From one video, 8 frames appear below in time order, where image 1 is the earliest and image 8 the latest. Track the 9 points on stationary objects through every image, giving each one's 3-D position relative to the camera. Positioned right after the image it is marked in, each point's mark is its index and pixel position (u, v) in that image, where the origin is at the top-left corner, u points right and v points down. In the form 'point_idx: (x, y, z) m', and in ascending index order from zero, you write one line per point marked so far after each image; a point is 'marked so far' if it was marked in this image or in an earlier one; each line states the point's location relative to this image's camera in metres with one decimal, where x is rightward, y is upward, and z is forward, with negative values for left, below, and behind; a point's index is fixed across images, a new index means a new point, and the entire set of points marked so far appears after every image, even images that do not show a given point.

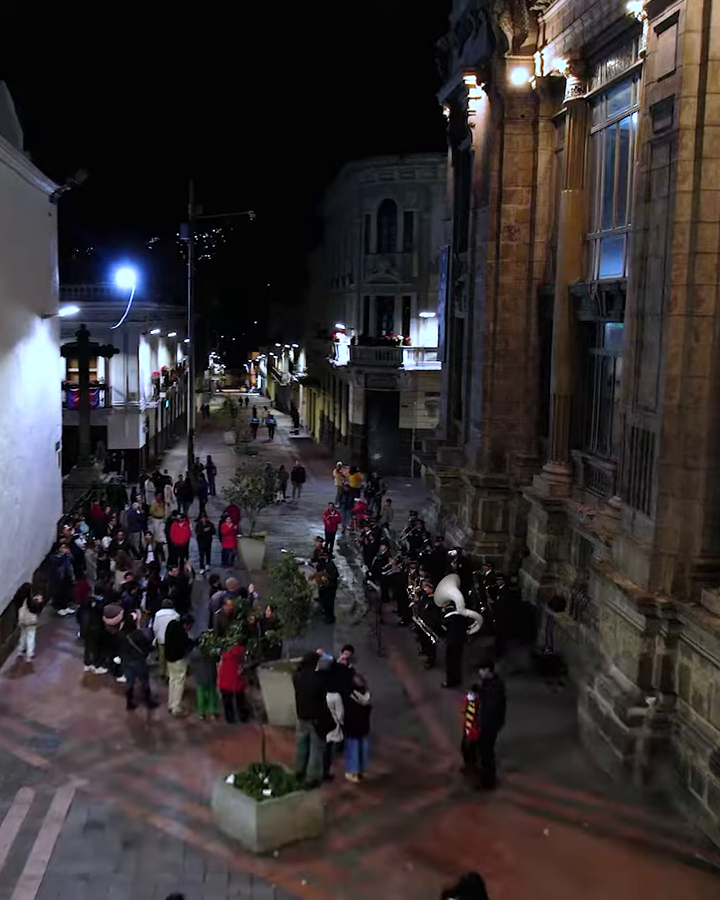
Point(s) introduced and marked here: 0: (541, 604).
0: (+3.0, -2.6, +18.8) m
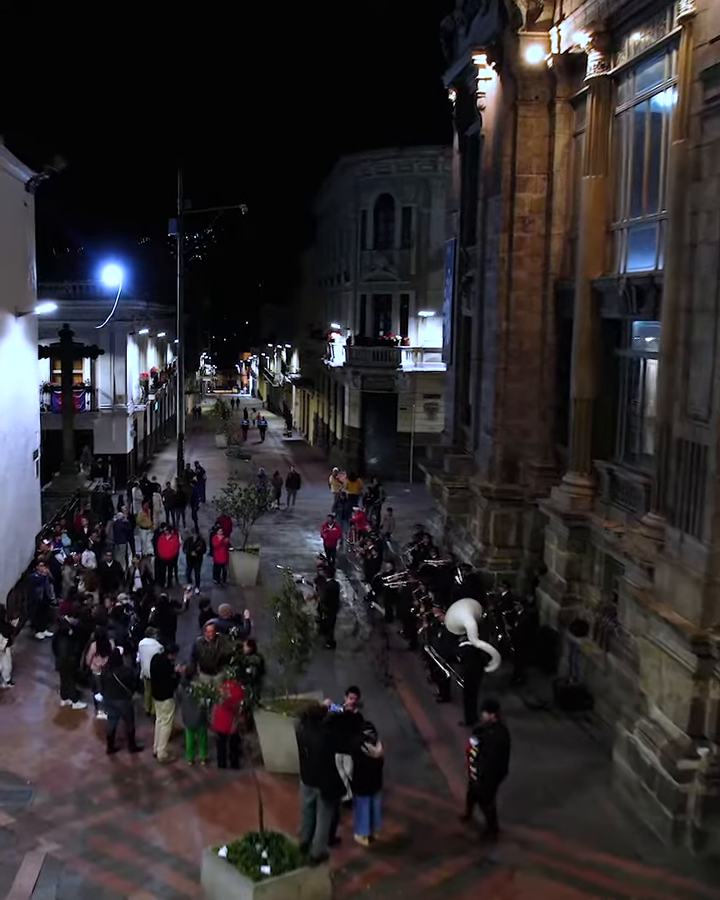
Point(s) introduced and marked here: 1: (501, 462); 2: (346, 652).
0: (+3.1, -2.7, +17.3) m
1: (+2.4, -0.2, +19.5) m
2: (-0.2, -3.3, +18.8) m
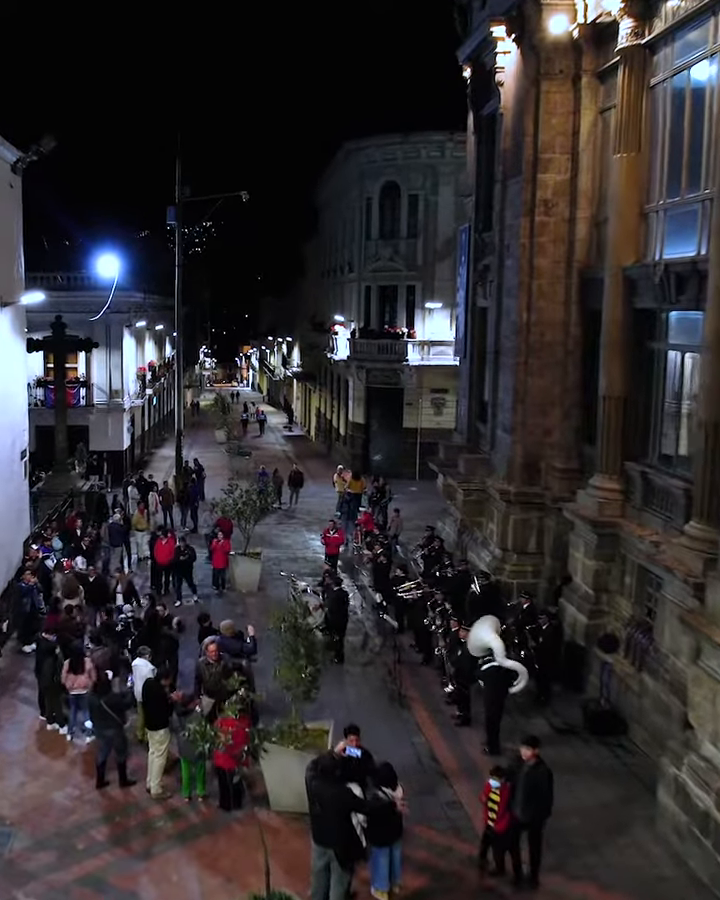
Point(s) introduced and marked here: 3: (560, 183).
0: (+3.2, -2.7, +16.0) m
1: (+2.6, -0.2, +18.2) m
2: (-0.1, -3.3, +17.5) m
3: (+3.0, +4.1, +17.4) m
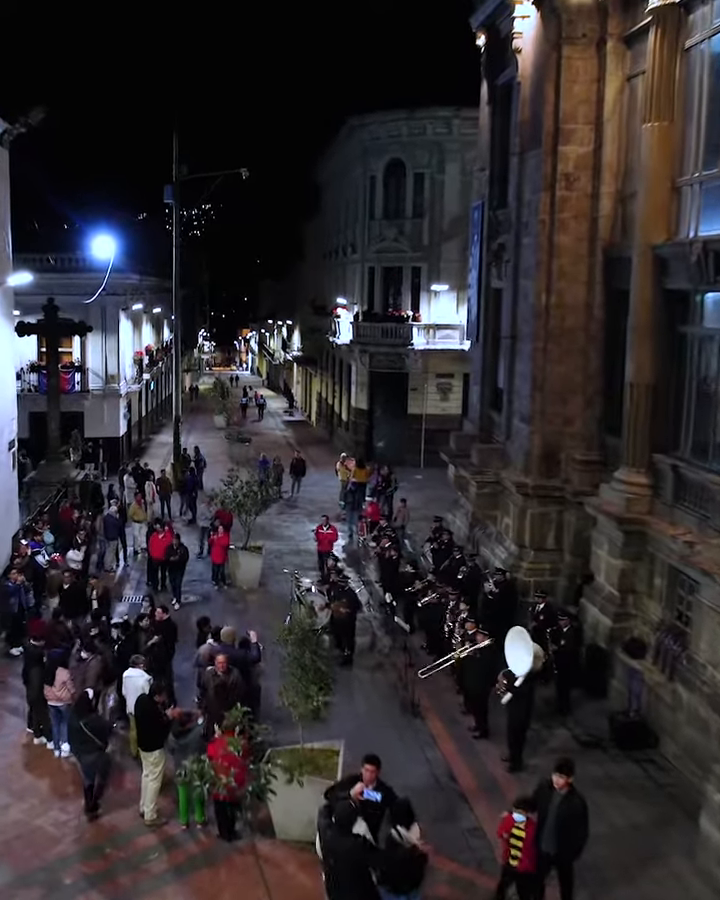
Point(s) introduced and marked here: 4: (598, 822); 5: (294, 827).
0: (+3.4, -2.6, +15.0) m
1: (+2.7, -0.1, +17.2) m
2: (+0.1, -3.2, +16.5) m
3: (+3.2, +4.2, +16.2) m
4: (+2.4, -3.8, +11.6) m
5: (-0.6, -3.5, +10.6) m
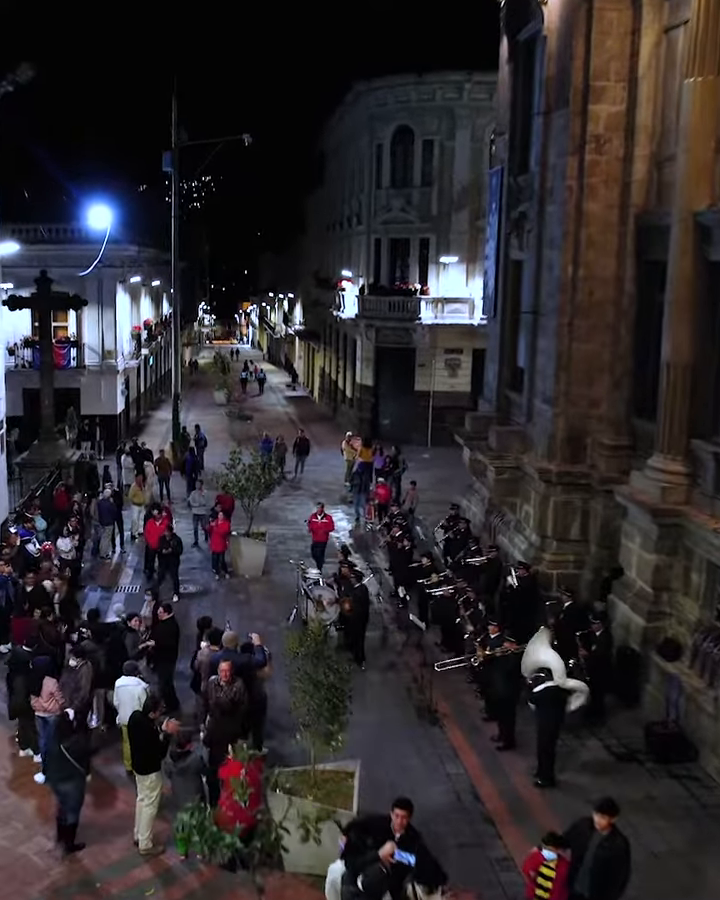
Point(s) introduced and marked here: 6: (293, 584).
0: (+3.5, -2.5, +13.9) m
1: (+2.9, +0.1, +16.0) m
2: (+0.2, -3.0, +15.4) m
3: (+3.3, +4.4, +15.0) m
4: (+2.6, -3.7, +10.5) m
5: (-0.5, -3.4, +9.6) m
6: (-1.2, -2.3, +19.9) m
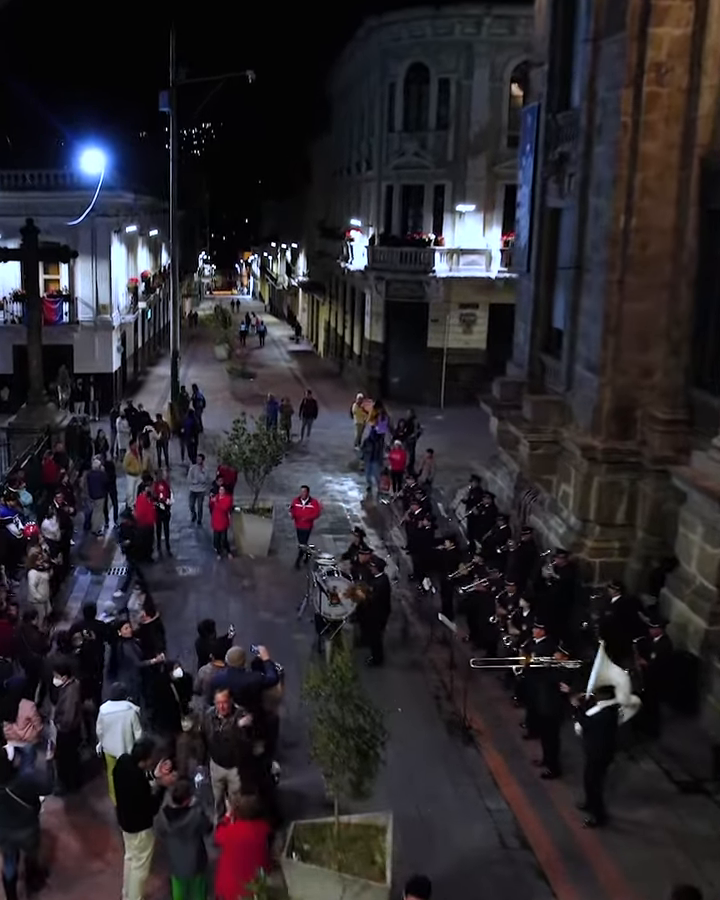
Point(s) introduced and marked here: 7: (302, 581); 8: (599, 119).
0: (+3.8, -2.2, +12.2) m
1: (+3.1, +0.5, +14.2) m
2: (+0.5, -2.7, +13.7) m
3: (+3.6, +4.7, +13.0) m
4: (+2.8, -3.6, +8.8) m
5: (-0.2, -3.4, +7.9) m
6: (-1.0, -1.8, +18.2) m
7: (-0.9, -2.0, +17.4) m
8: (+2.9, +4.1, +14.1) m
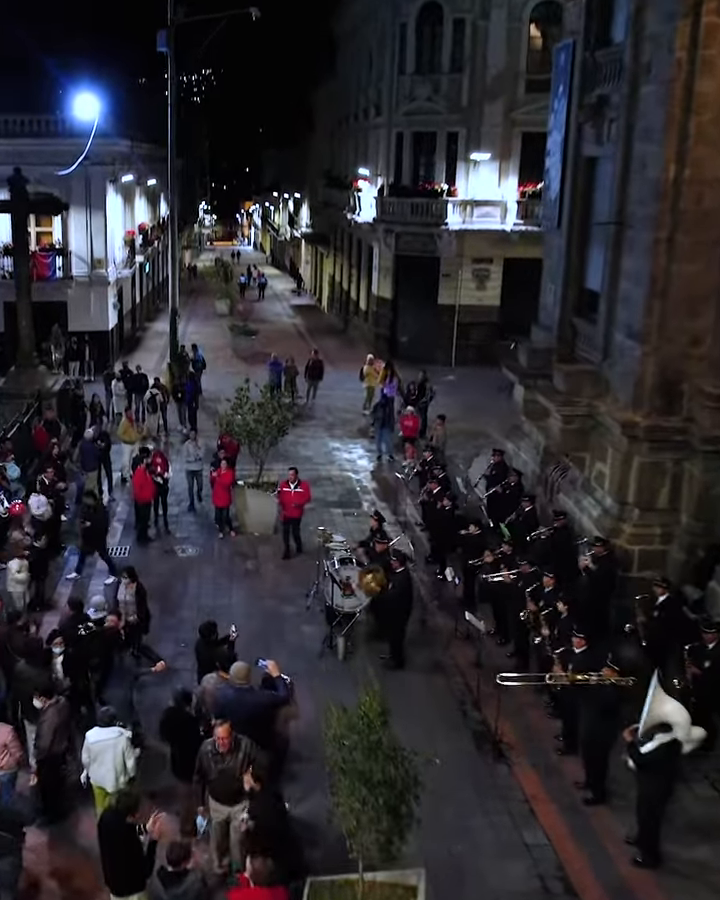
0: (+3.9, -2.1, +10.9) m
1: (+3.3, +0.7, +12.8) m
2: (+0.6, -2.4, +12.5) m
3: (+3.8, +4.8, +11.4) m
4: (+3.0, -3.6, +7.6) m
5: (0.0, -3.4, +6.7) m
6: (-0.8, -1.4, +16.9) m
7: (-0.7, -1.6, +16.1) m
8: (+3.1, +4.3, +12.5) m
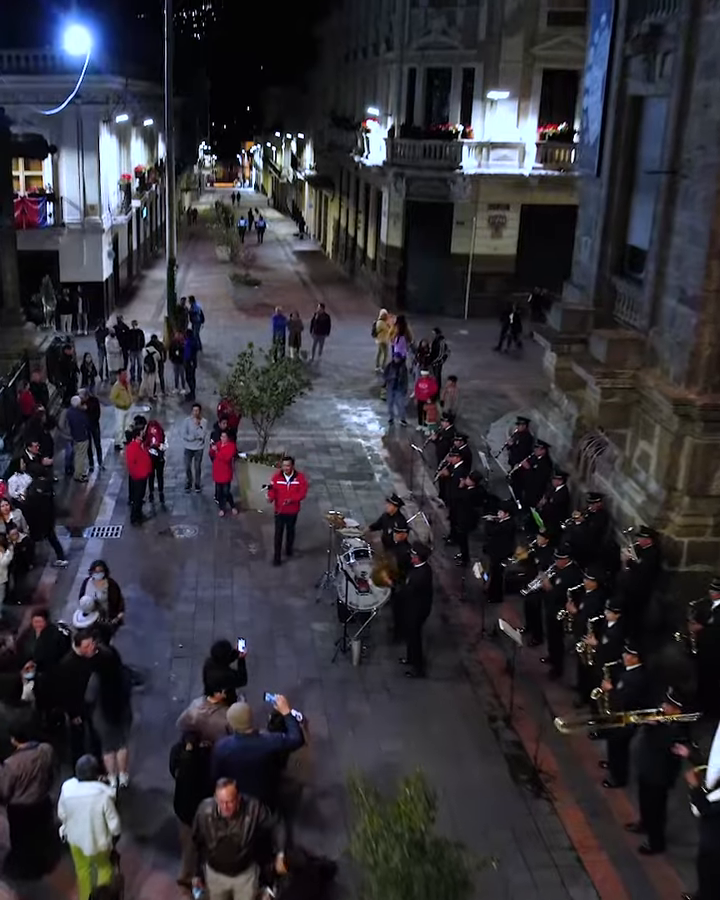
0: (+4.1, -2.0, +9.5) m
1: (+3.5, +0.9, +11.3) m
2: (+0.8, -2.3, +11.1) m
3: (+4.0, +5.0, +9.7) m
4: (+3.2, -3.6, +6.3) m
5: (+0.1, -3.5, +5.4) m
6: (-0.6, -1.0, +15.5) m
7: (-0.5, -1.2, +14.7) m
8: (+3.3, +4.5, +10.8) m
